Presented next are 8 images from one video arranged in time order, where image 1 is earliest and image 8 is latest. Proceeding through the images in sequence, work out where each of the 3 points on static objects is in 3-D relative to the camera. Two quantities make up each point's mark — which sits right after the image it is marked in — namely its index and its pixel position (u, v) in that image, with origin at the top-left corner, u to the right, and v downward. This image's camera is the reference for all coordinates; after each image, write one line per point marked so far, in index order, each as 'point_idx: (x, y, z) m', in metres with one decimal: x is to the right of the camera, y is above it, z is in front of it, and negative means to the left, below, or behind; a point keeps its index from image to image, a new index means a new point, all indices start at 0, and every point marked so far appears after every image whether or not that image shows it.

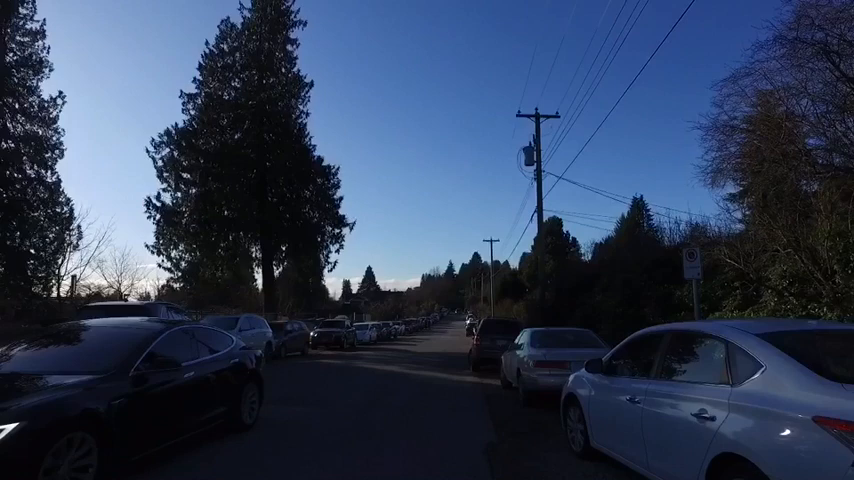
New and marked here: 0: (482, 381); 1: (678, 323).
0: (+1.1, -3.2, +19.1) m
1: (+2.3, -0.7, +7.5) m
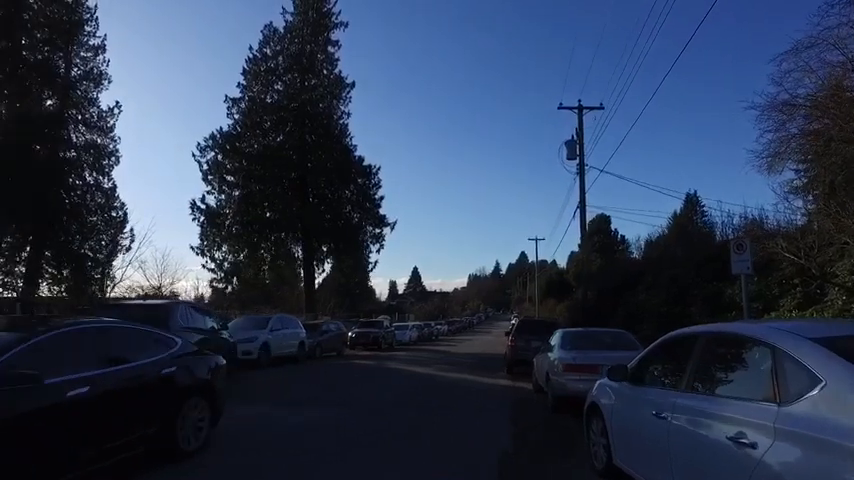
0: (+1.9, -3.1, +18.4) m
1: (+2.3, -0.7, +6.8) m
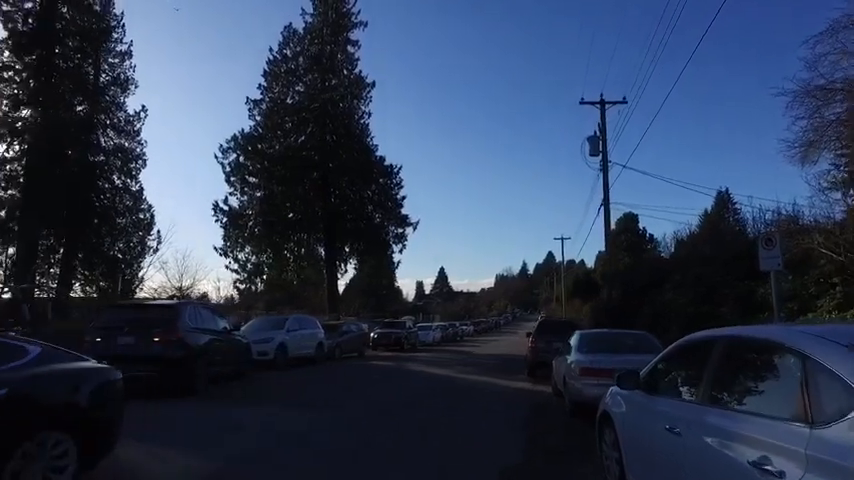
0: (+2.2, -3.1, +17.8) m
1: (+2.3, -0.6, +6.2) m
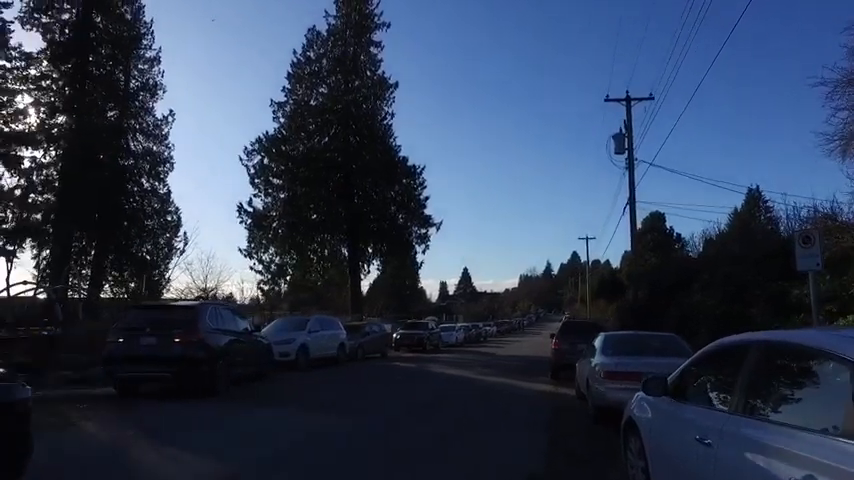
0: (+2.7, -3.1, +17.5) m
1: (+2.4, -0.6, +5.9) m
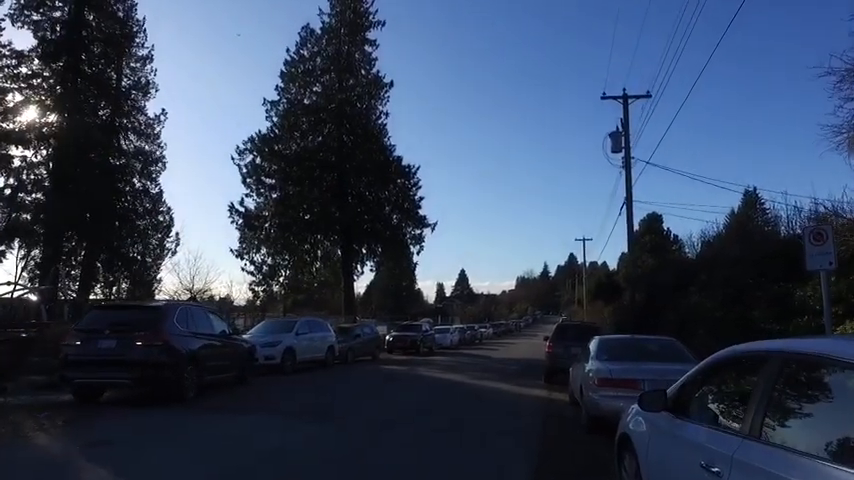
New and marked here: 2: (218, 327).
0: (+2.4, -3.1, +16.9) m
1: (+2.2, -0.6, +5.2) m
2: (-4.3, -1.8, +17.5) m
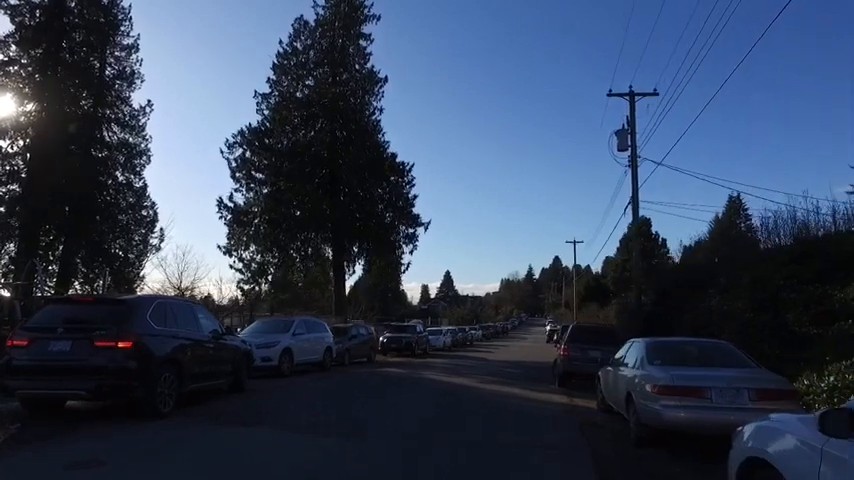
0: (+2.6, -3.0, +15.9) m
1: (+2.7, -0.5, +4.3) m
2: (-4.1, -1.6, +16.4) m
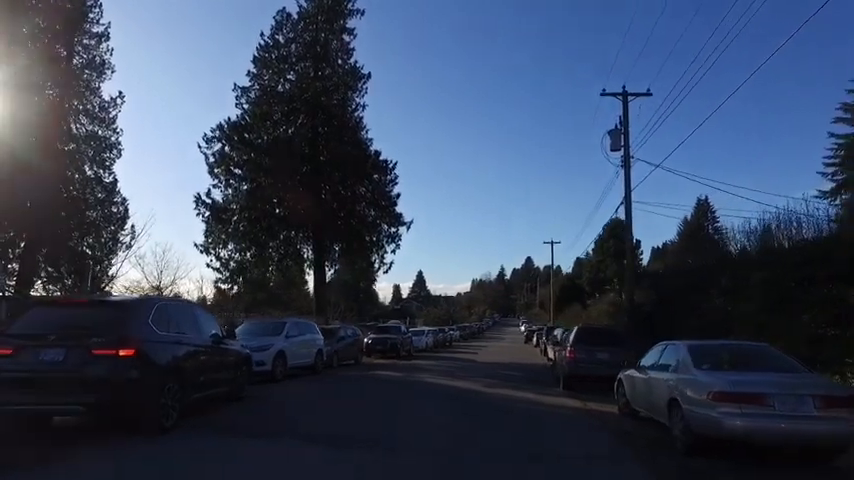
0: (+2.8, -3.0, +15.5) m
1: (+3.2, -0.5, +3.9) m
2: (-3.9, -1.6, +15.8) m
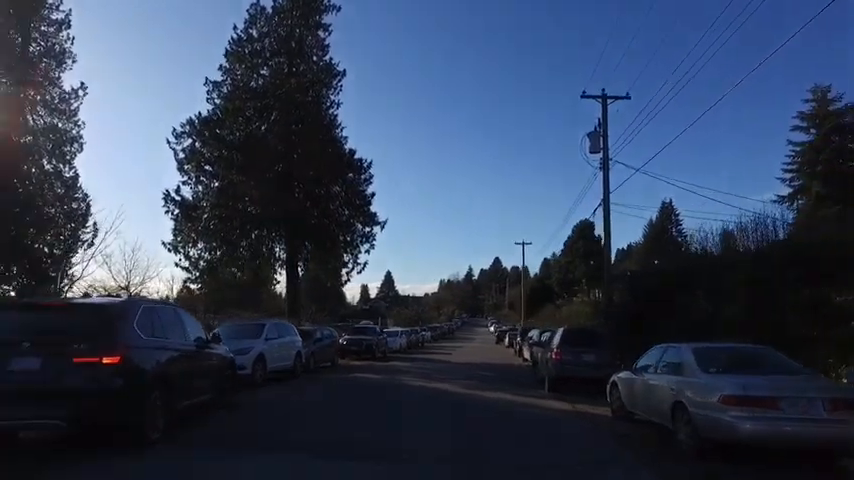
0: (+2.5, -3.0, +15.4) m
1: (+3.5, -0.5, +3.8) m
2: (-4.2, -1.5, +15.4) m
